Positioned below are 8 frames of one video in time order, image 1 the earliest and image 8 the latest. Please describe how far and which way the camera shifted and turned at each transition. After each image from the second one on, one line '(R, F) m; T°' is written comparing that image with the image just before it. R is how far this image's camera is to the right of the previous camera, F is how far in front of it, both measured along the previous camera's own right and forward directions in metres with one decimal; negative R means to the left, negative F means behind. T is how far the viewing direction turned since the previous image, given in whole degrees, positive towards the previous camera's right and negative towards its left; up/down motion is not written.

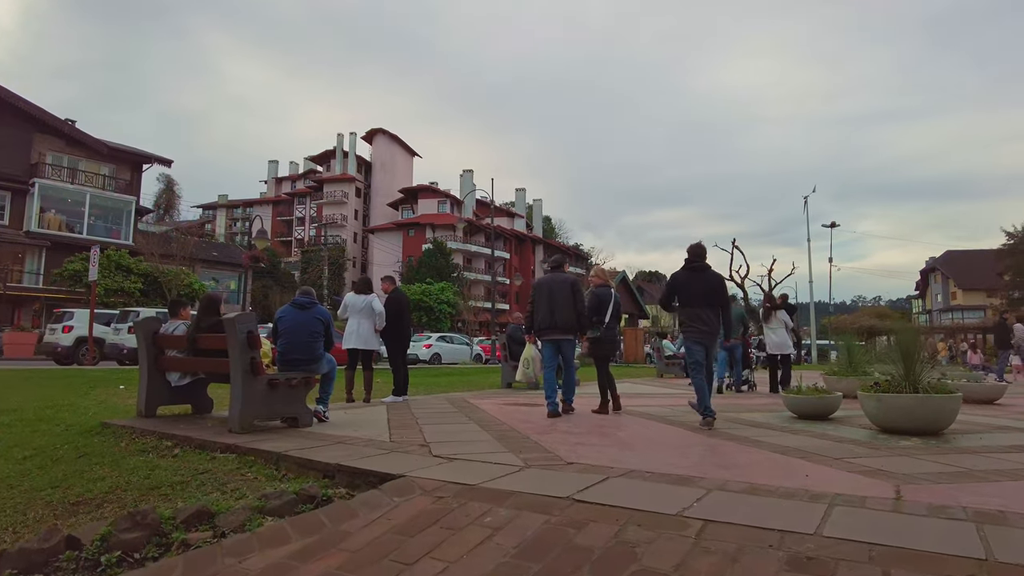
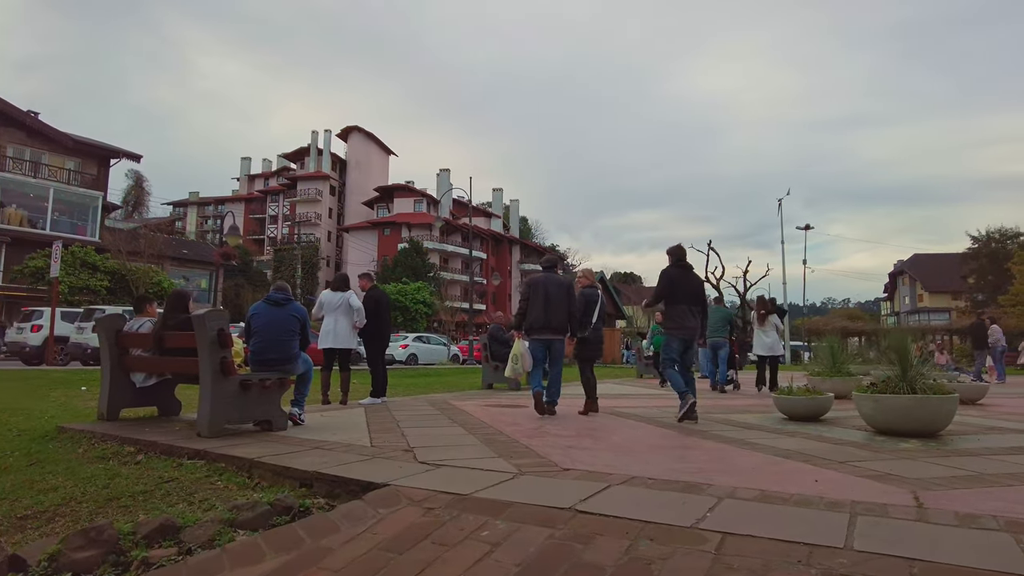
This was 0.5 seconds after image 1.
(-0.1, +0.3) m; +2°
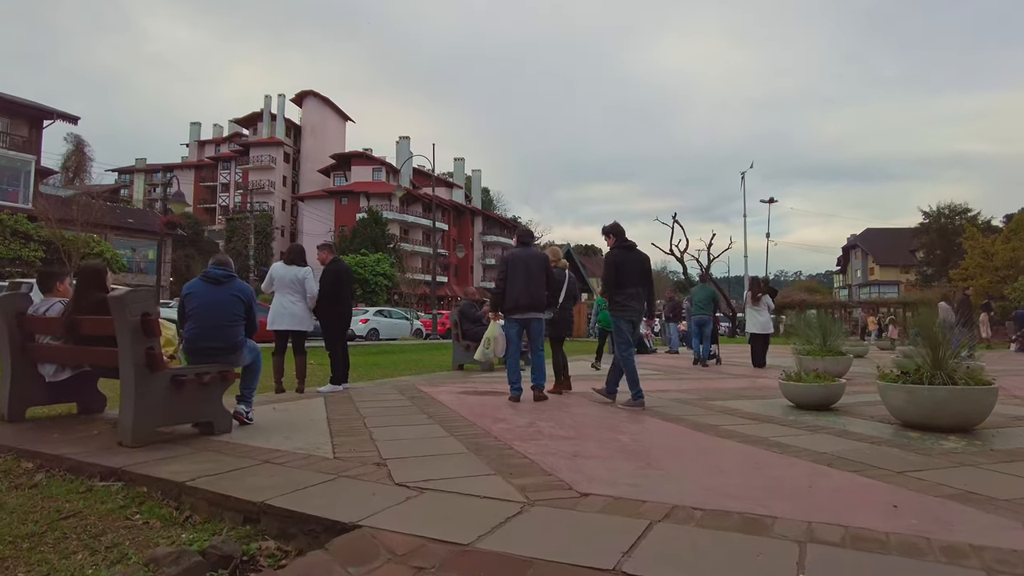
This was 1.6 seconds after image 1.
(-0.2, +0.8) m; +3°
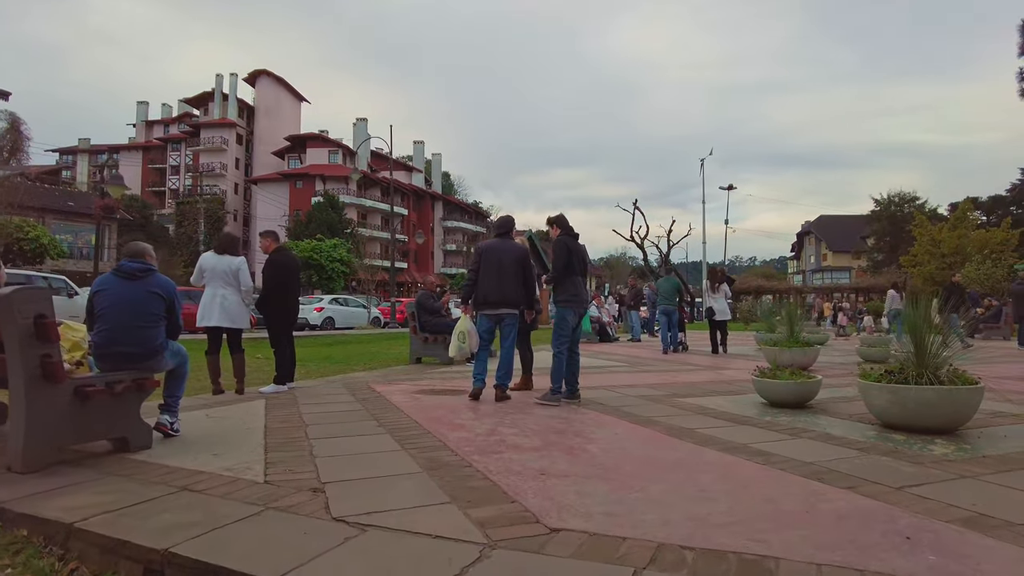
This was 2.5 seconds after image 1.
(0.0, +0.5) m; +3°
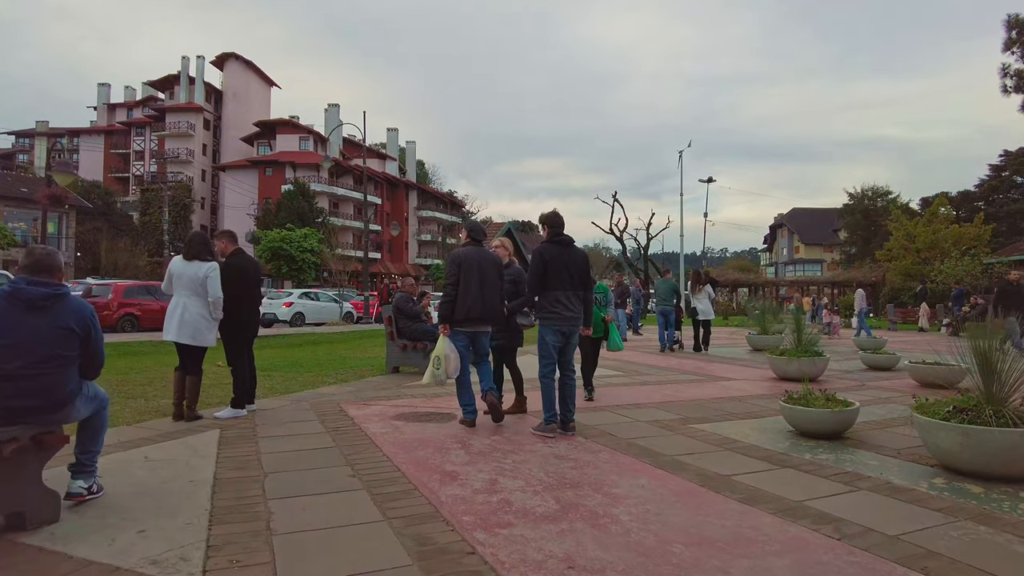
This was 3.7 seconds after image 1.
(-0.2, +0.8) m; +2°
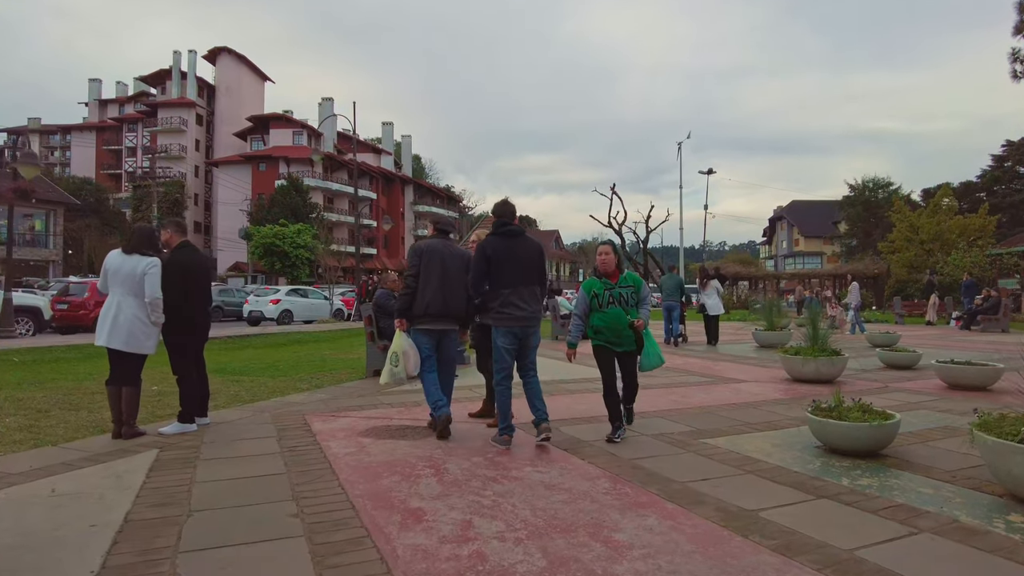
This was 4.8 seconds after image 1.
(+0.1, +0.7) m; 0°
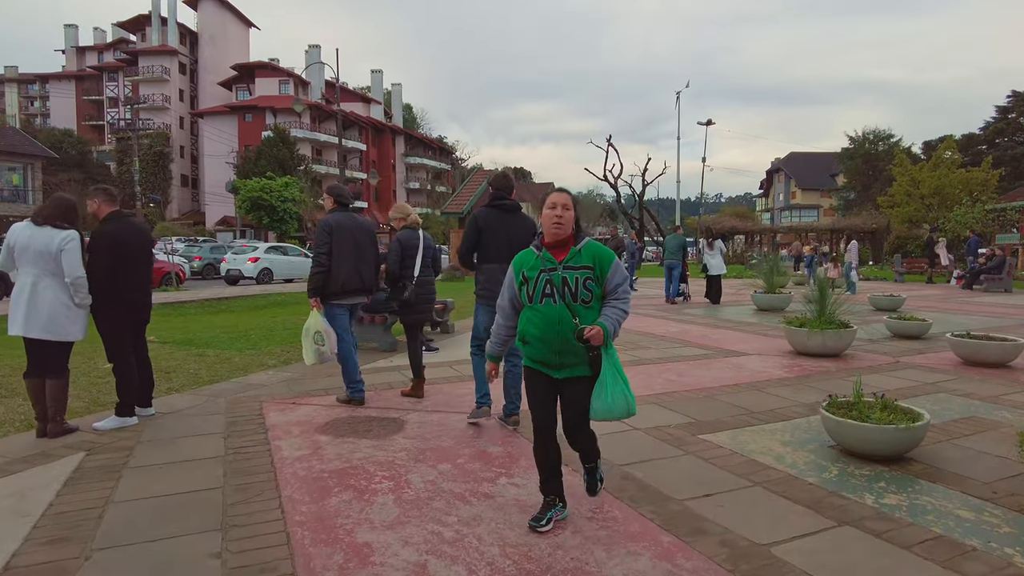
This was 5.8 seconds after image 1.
(+0.1, +0.6) m; 0°
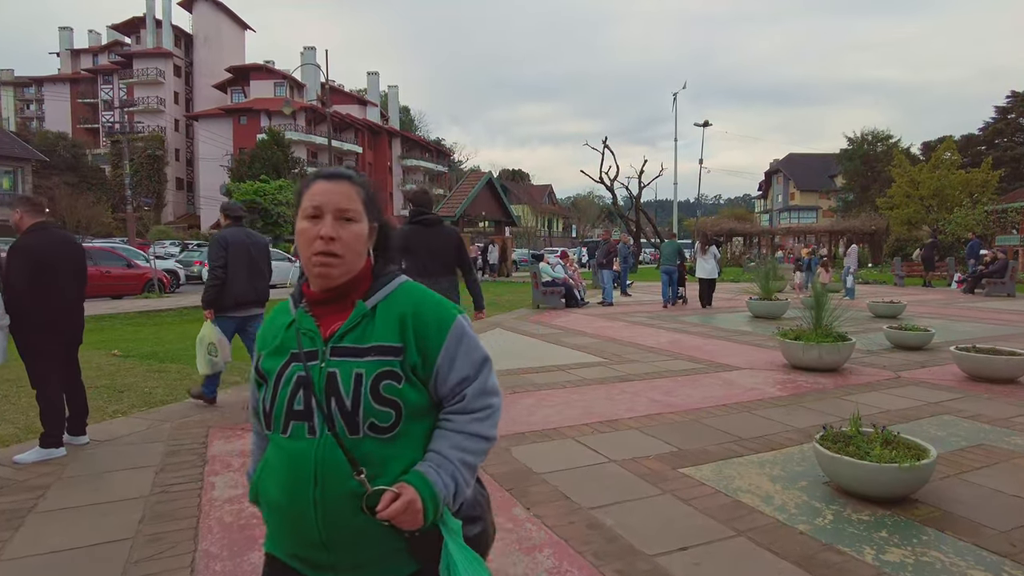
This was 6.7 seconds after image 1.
(+0.2, +0.4) m; 0°
